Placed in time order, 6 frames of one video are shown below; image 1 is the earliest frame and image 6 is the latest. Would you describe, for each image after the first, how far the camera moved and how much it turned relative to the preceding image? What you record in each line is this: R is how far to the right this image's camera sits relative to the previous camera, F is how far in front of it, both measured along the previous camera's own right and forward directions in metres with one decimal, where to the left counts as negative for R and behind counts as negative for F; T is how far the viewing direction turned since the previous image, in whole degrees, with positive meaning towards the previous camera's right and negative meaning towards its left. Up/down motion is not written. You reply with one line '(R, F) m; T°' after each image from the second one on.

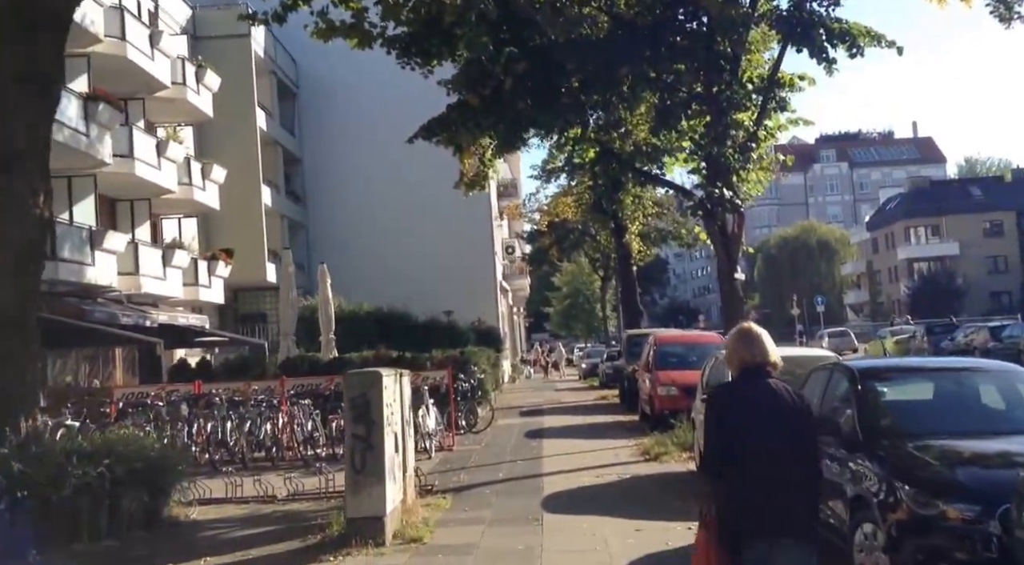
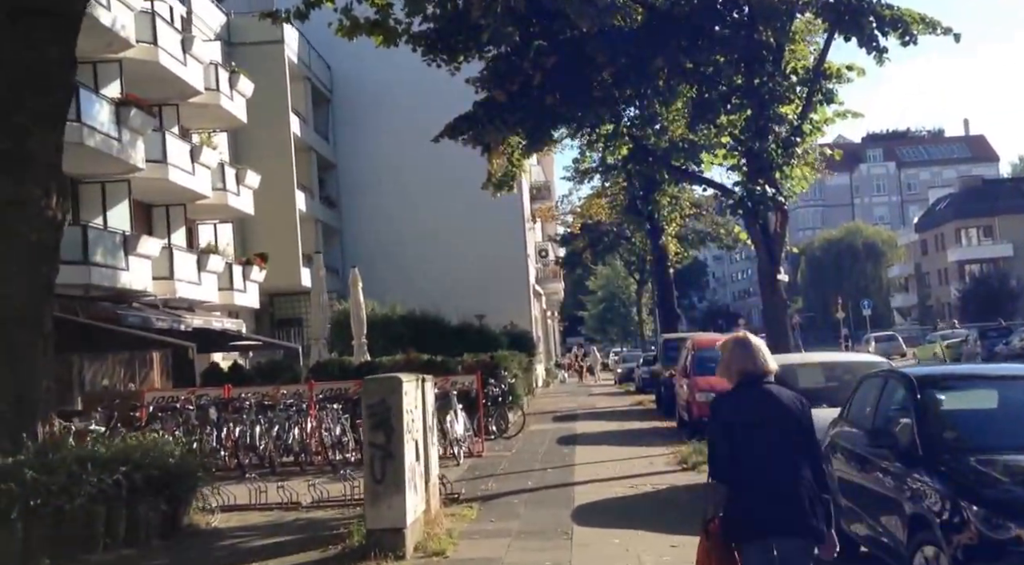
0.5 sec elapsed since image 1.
(+0.1, +0.5) m; -2°
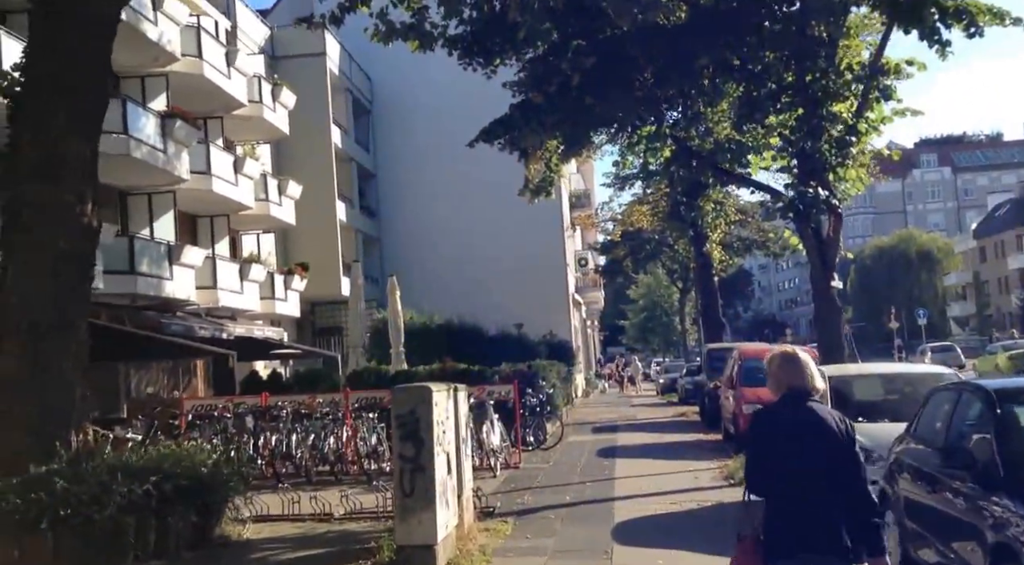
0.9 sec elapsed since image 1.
(0.0, +0.4) m; -2°
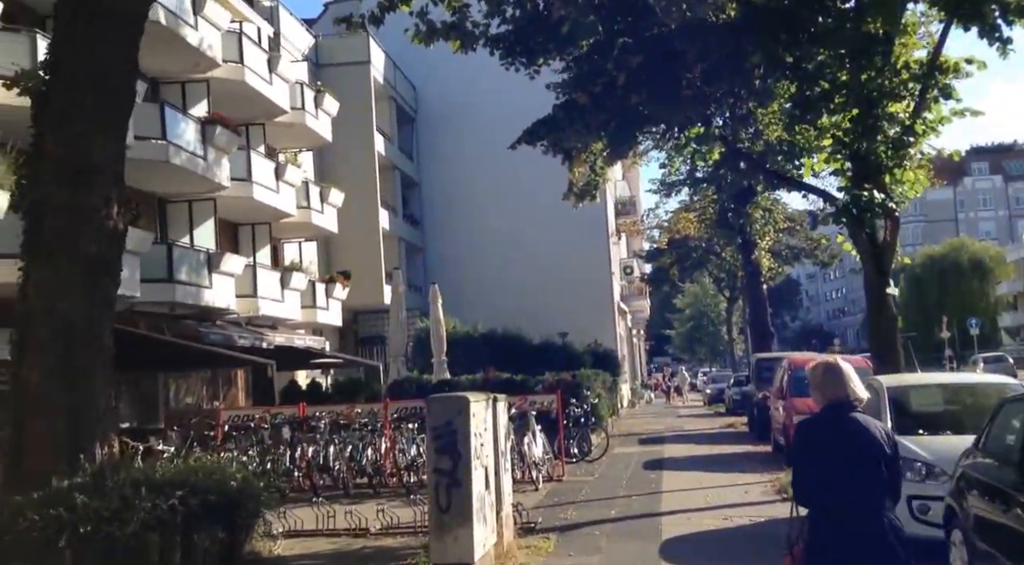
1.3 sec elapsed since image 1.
(0.0, +0.4) m; -2°
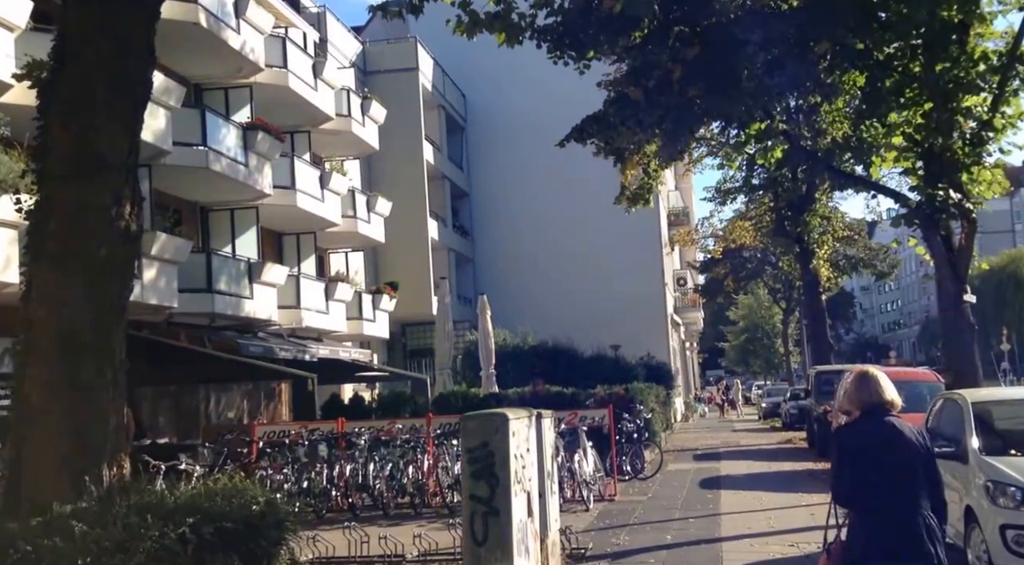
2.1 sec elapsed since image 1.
(0.0, +0.8) m; -2°
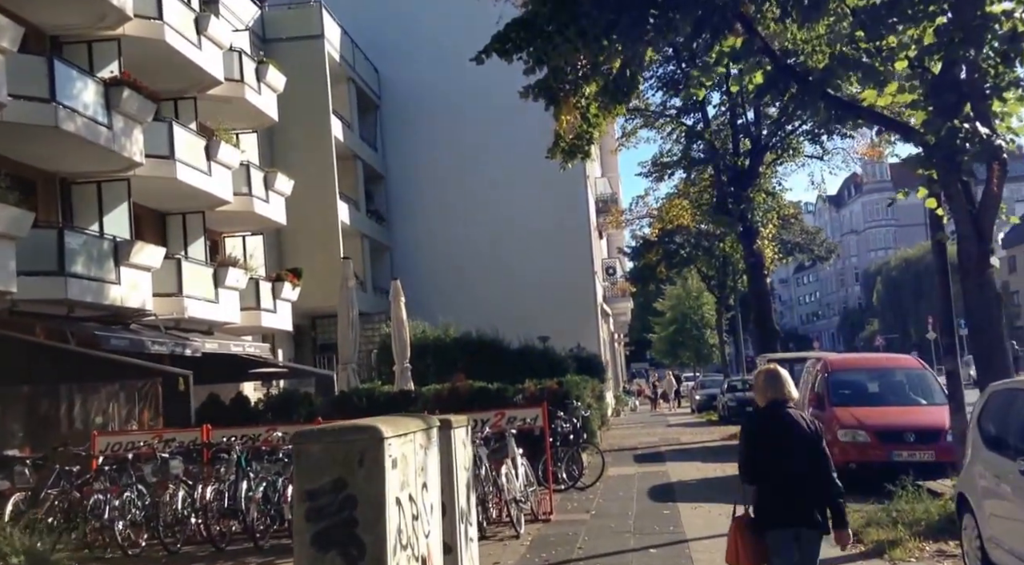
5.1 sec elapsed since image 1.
(+0.1, +3.1) m; +4°
